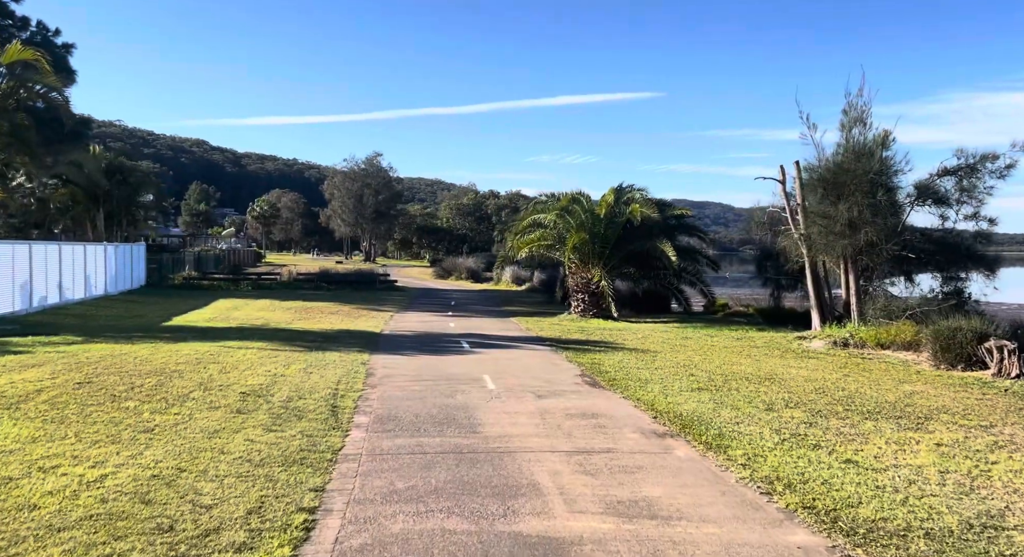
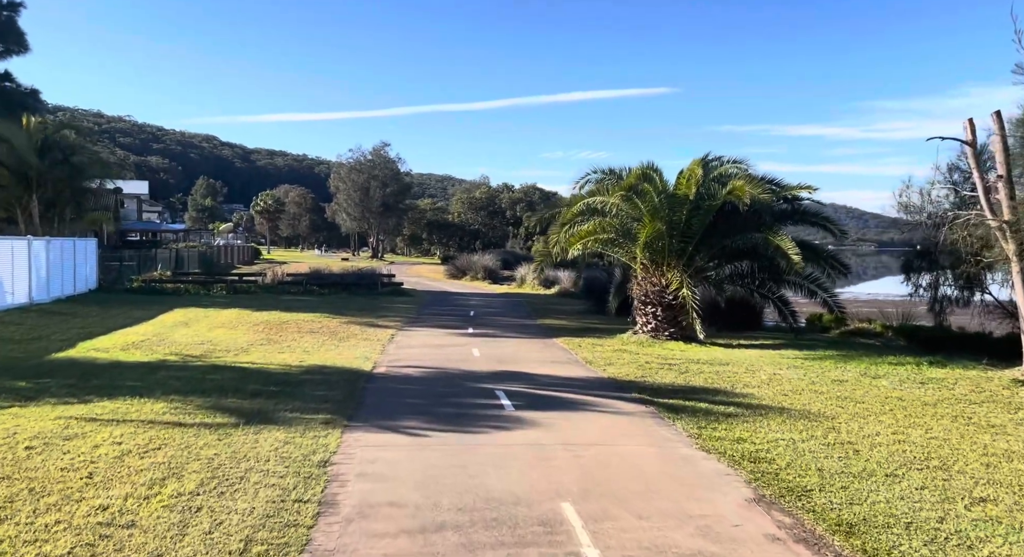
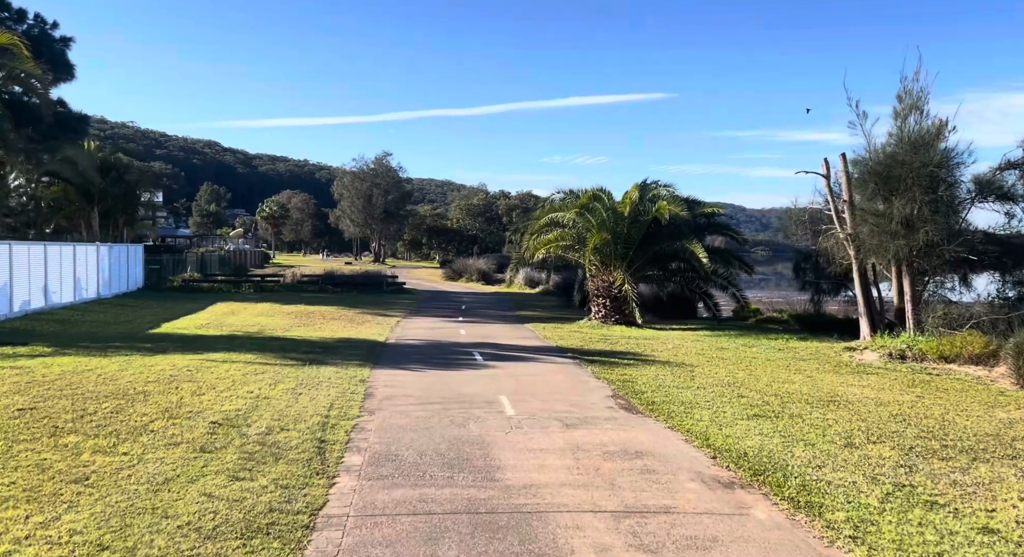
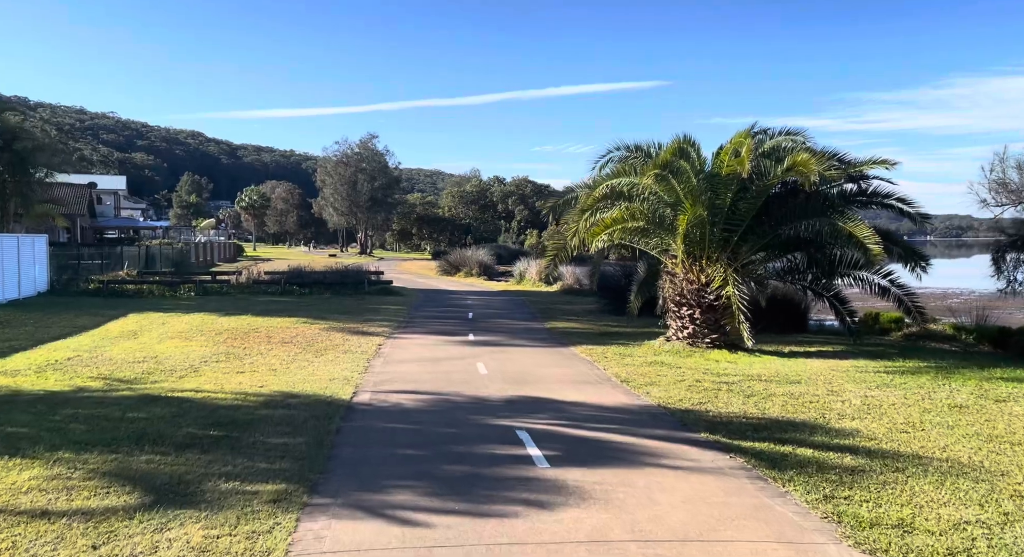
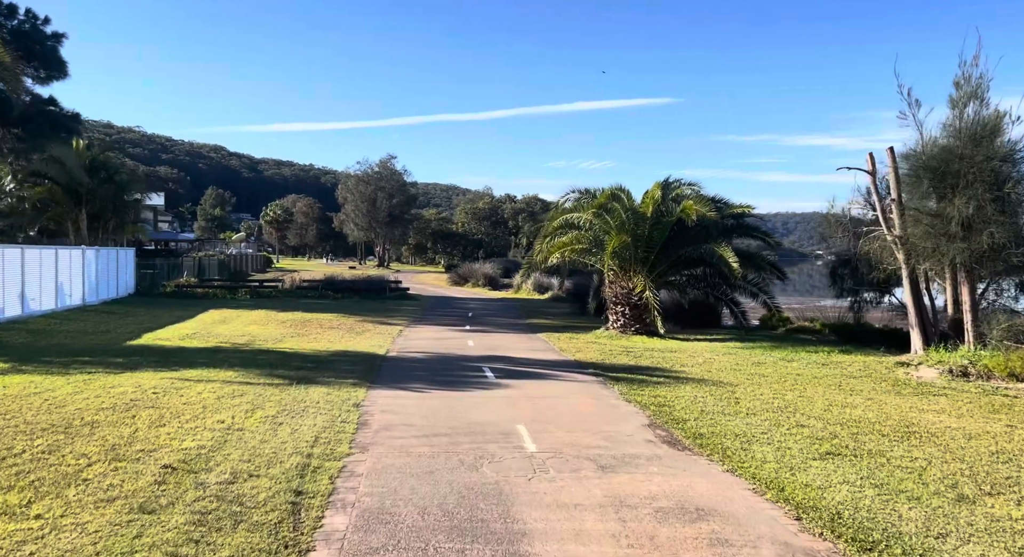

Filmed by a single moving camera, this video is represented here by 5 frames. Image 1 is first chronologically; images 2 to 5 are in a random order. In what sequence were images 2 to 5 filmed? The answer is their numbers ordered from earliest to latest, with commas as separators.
3, 5, 2, 4
